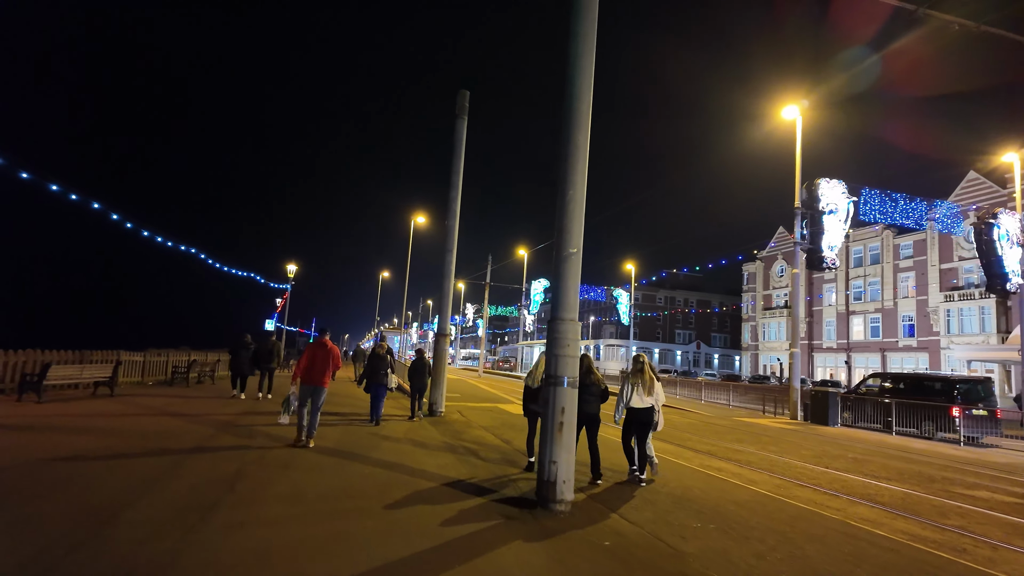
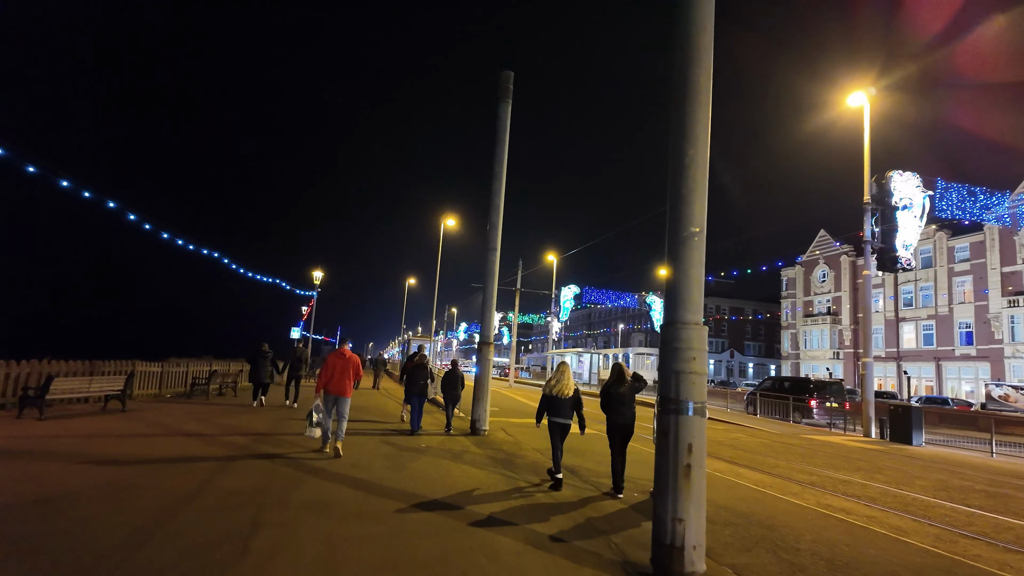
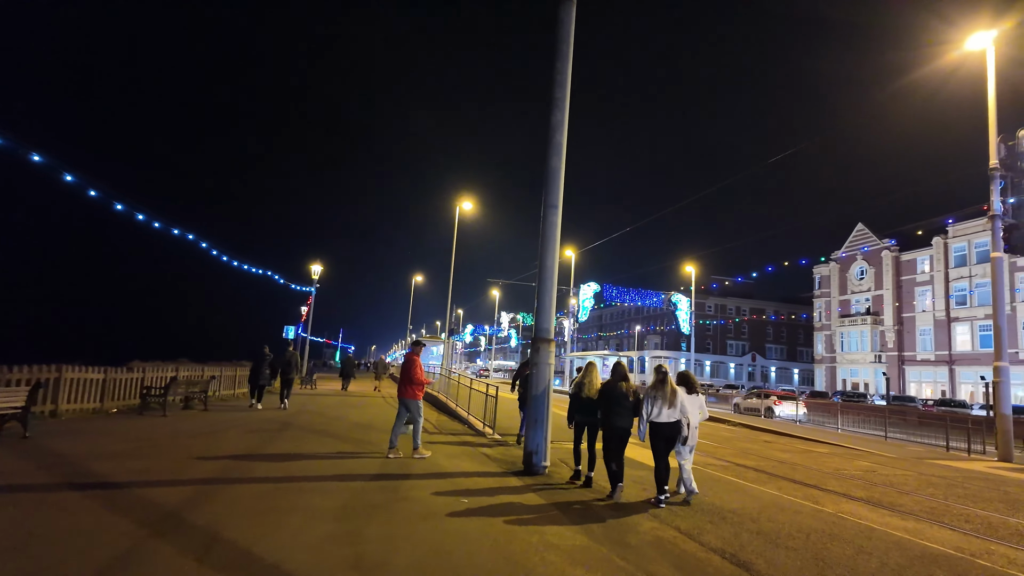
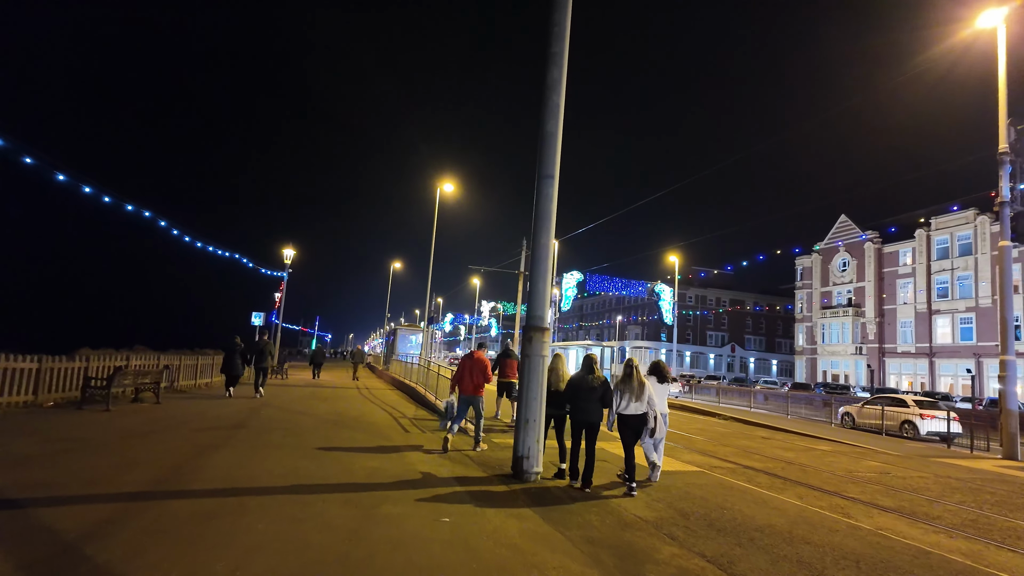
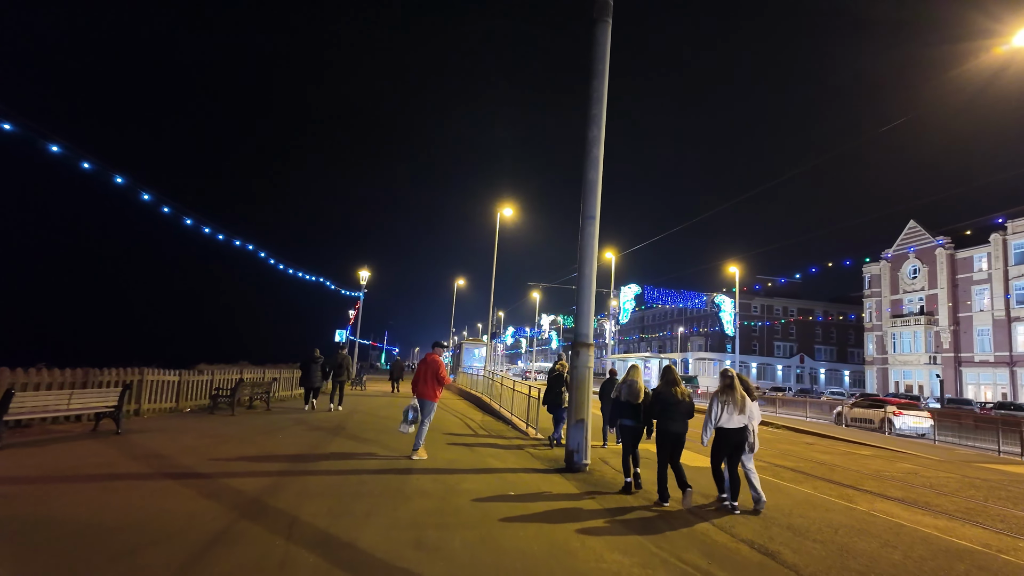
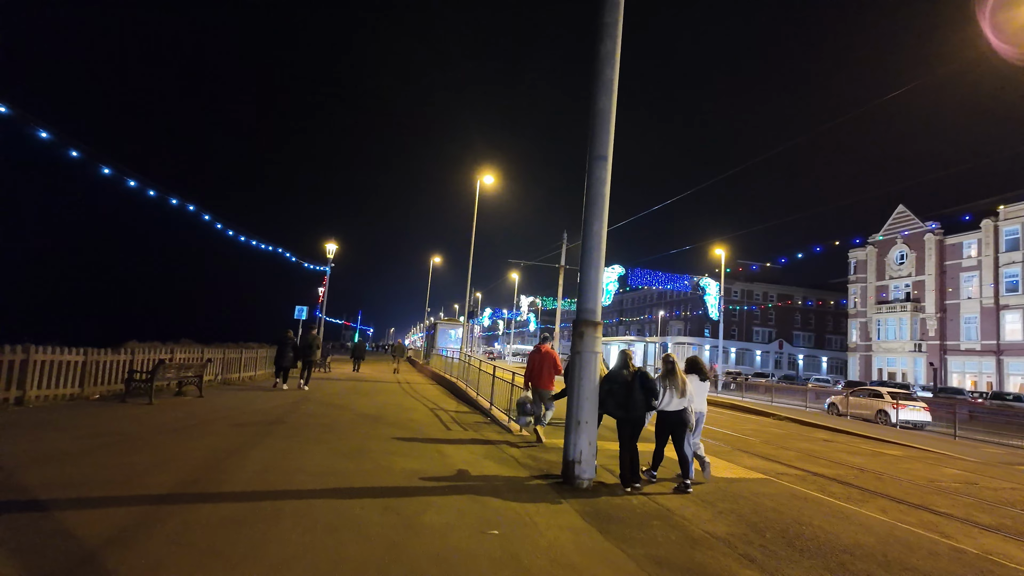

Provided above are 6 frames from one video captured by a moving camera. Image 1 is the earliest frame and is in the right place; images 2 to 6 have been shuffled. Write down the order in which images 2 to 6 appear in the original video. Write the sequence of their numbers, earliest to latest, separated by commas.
2, 5, 3, 4, 6
